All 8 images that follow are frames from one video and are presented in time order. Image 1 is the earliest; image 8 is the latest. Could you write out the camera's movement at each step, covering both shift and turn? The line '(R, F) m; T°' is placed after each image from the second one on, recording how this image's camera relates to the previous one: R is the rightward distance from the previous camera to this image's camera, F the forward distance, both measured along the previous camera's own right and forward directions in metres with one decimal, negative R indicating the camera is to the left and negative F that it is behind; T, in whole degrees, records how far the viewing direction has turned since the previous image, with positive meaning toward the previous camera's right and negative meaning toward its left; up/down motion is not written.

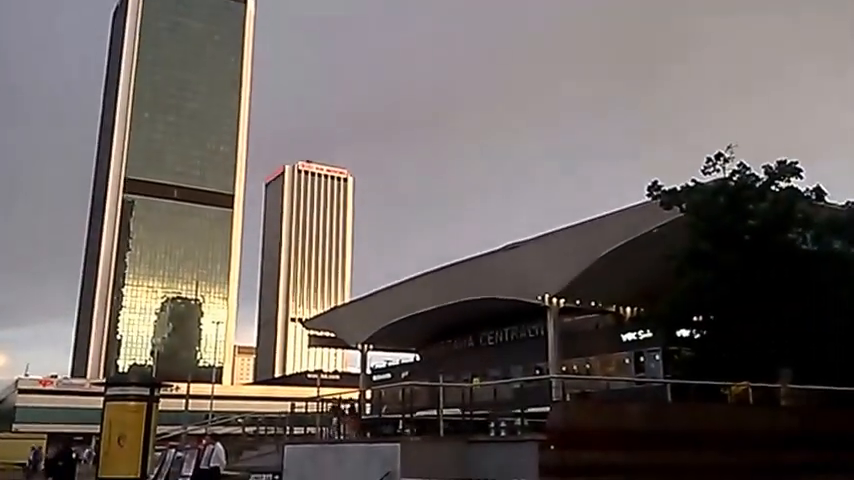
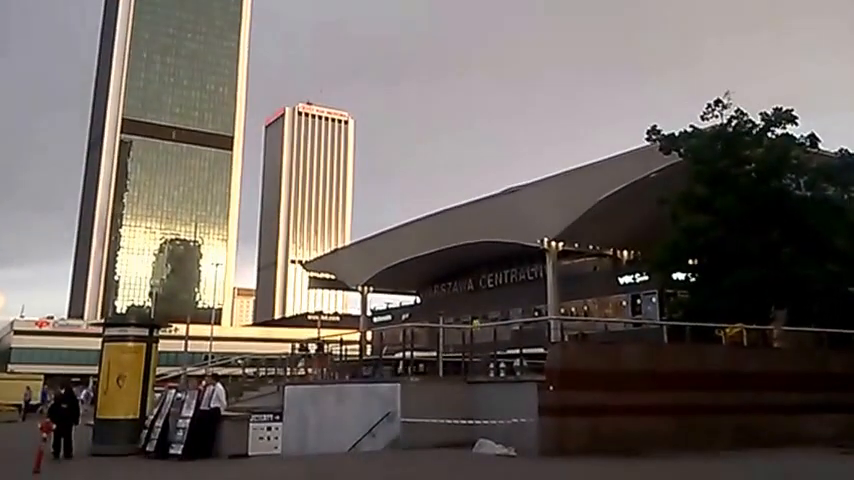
(-0.1, -0.2) m; 0°
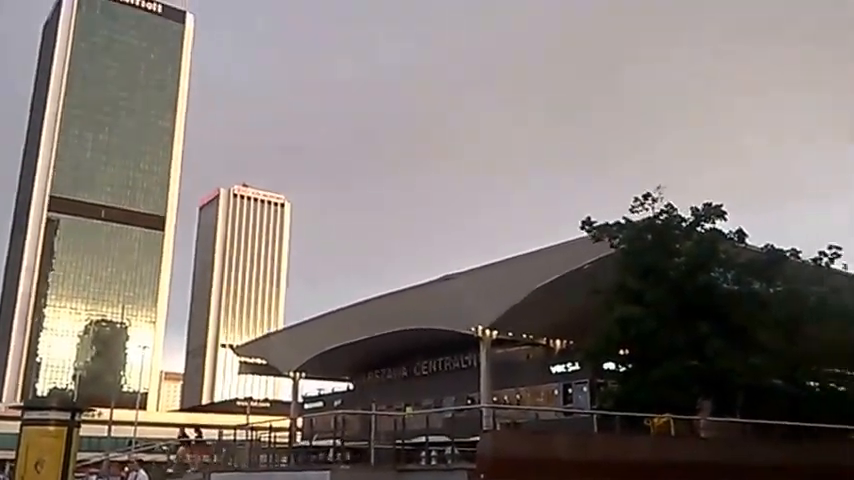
(0.0, -0.1) m; +4°
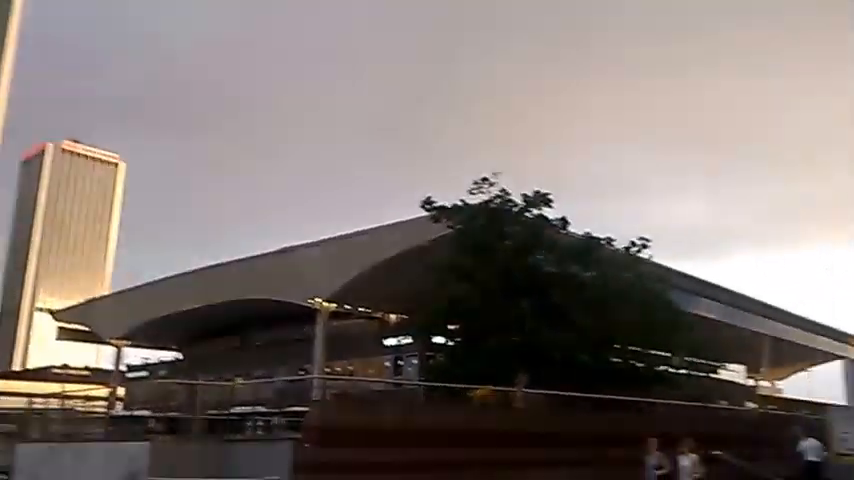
(-0.5, -0.6) m; +11°
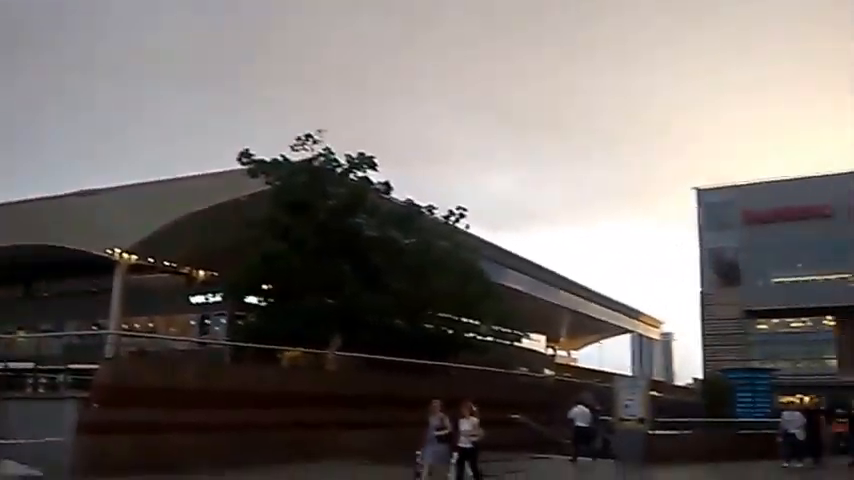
(-0.4, +0.5) m; +13°
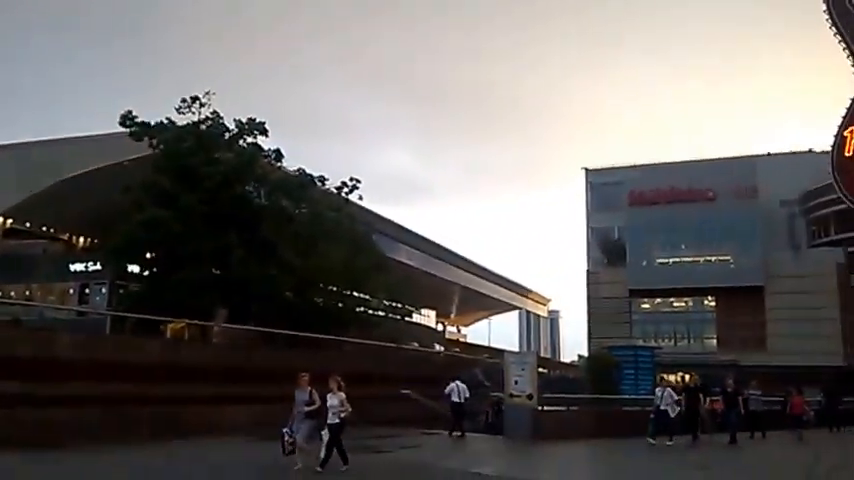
(-0.1, +0.4) m; +7°
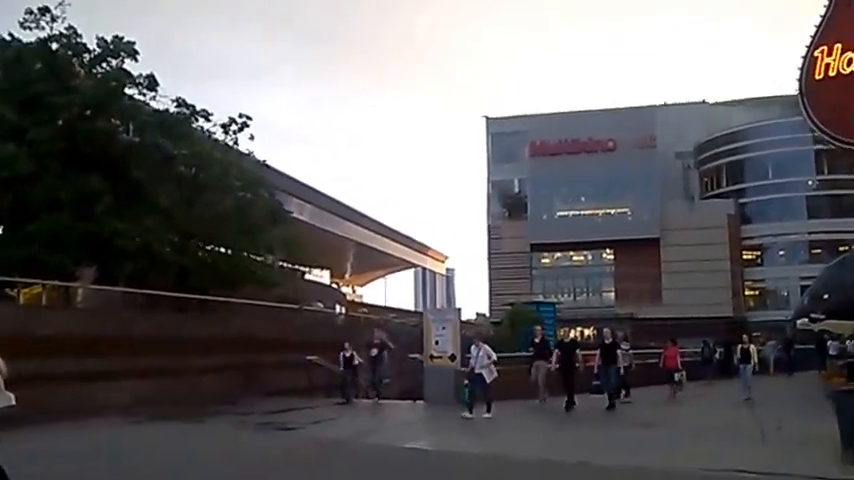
(-0.9, +3.1) m; +9°
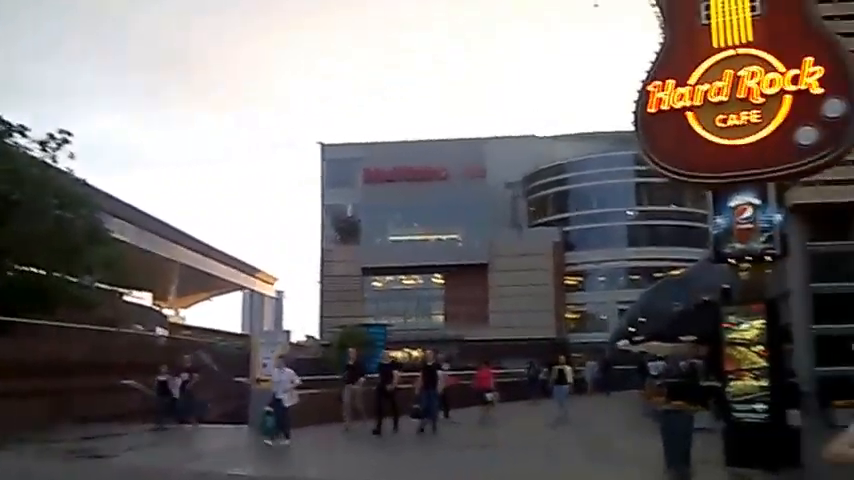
(0.0, -0.2) m; +11°
